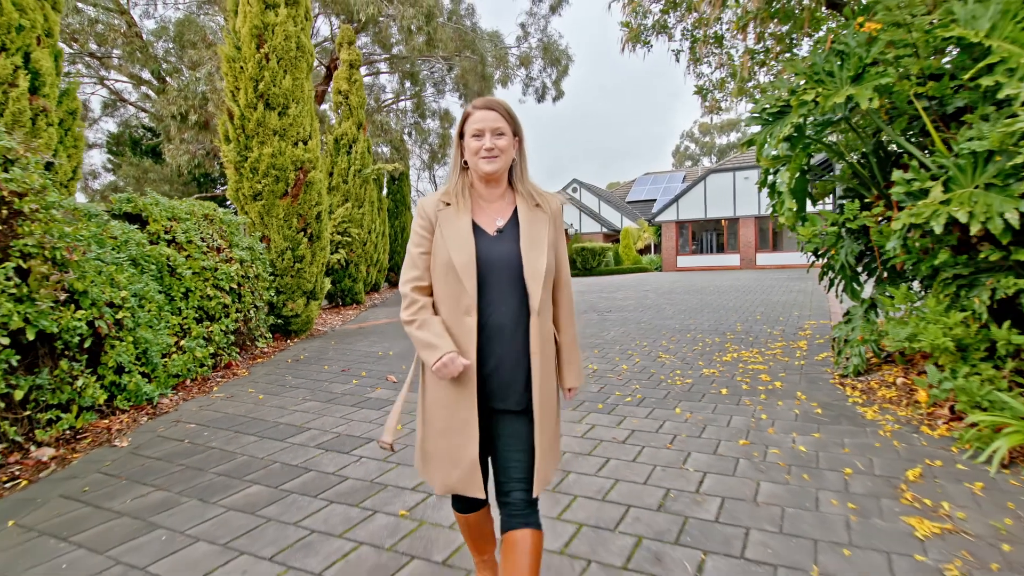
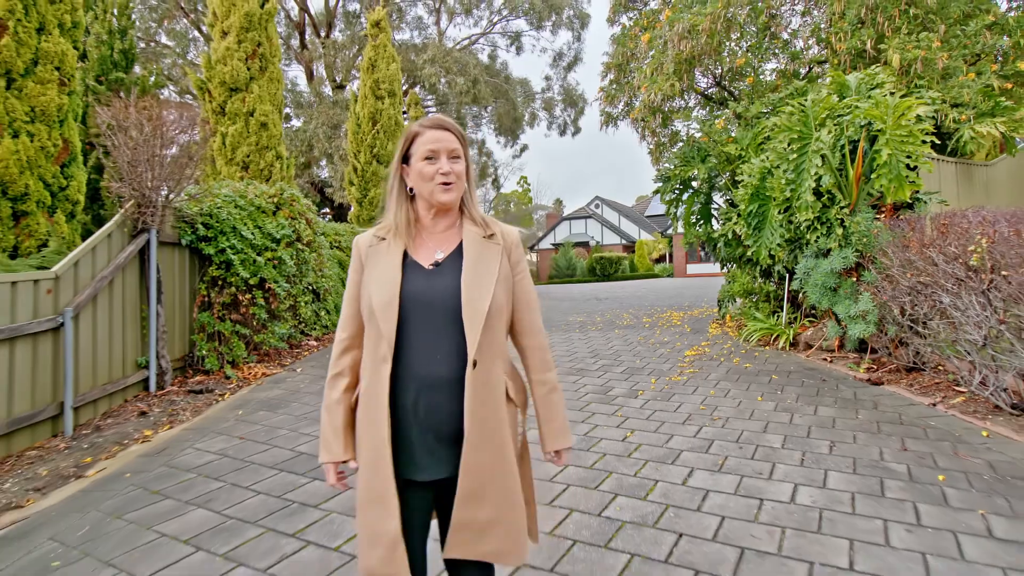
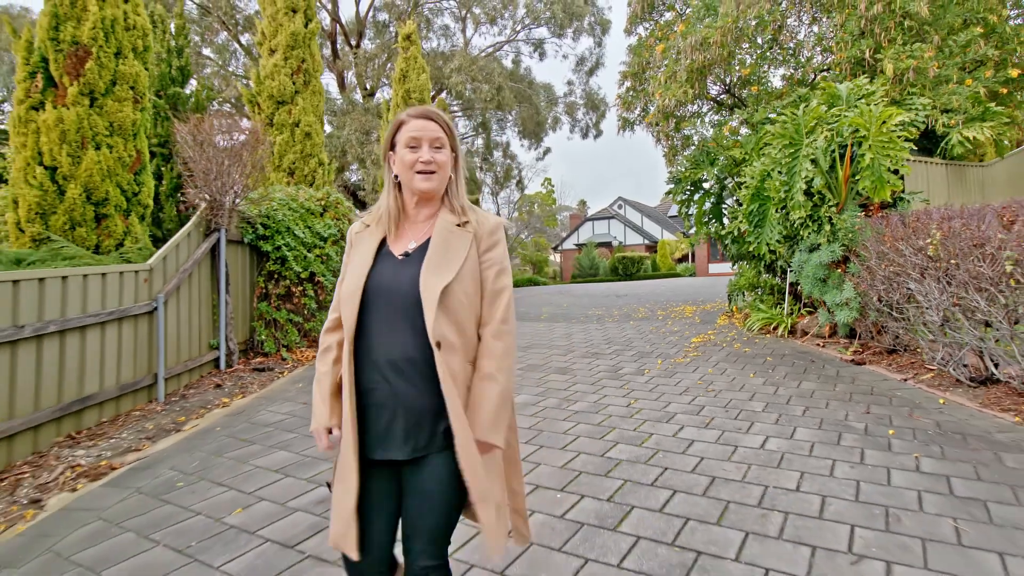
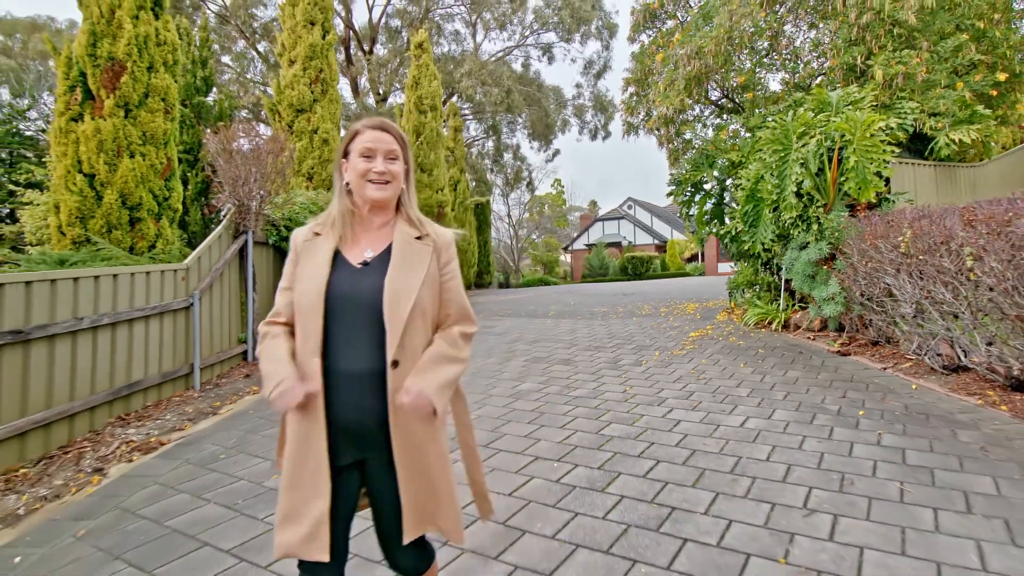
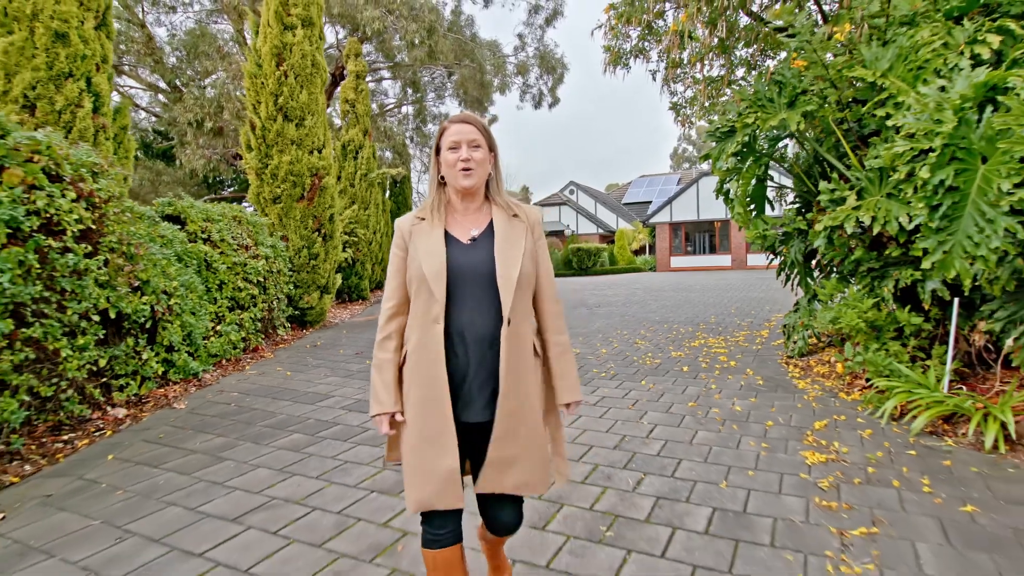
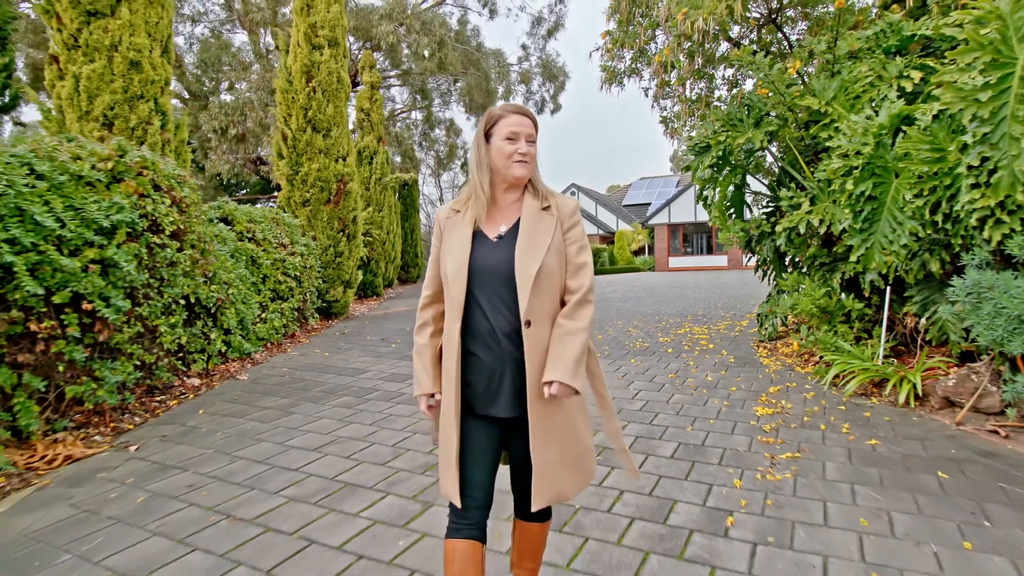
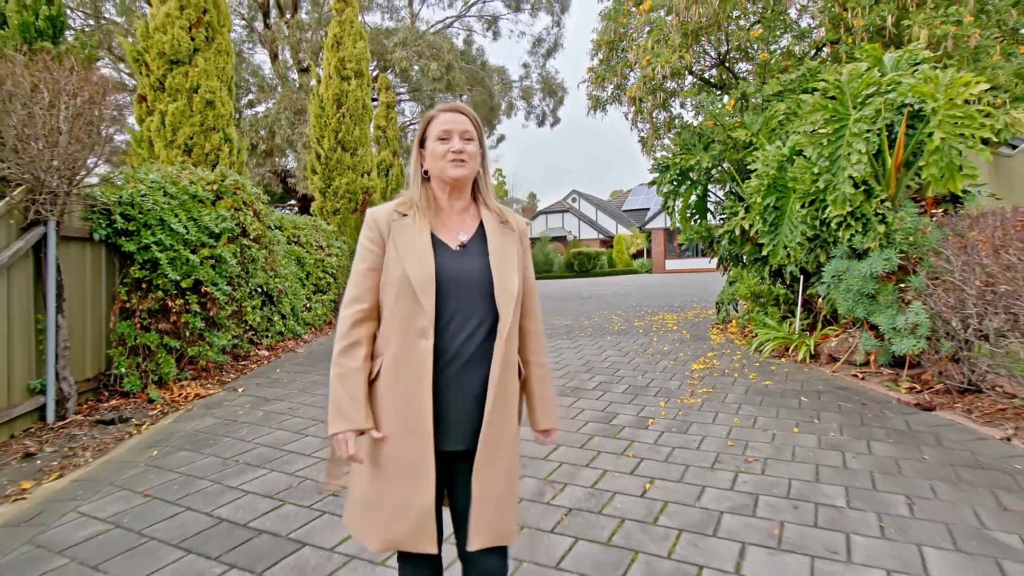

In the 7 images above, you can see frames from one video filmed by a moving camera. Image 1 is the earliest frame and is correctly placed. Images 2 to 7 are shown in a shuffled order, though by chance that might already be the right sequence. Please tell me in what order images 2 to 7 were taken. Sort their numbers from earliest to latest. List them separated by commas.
5, 6, 7, 2, 3, 4
